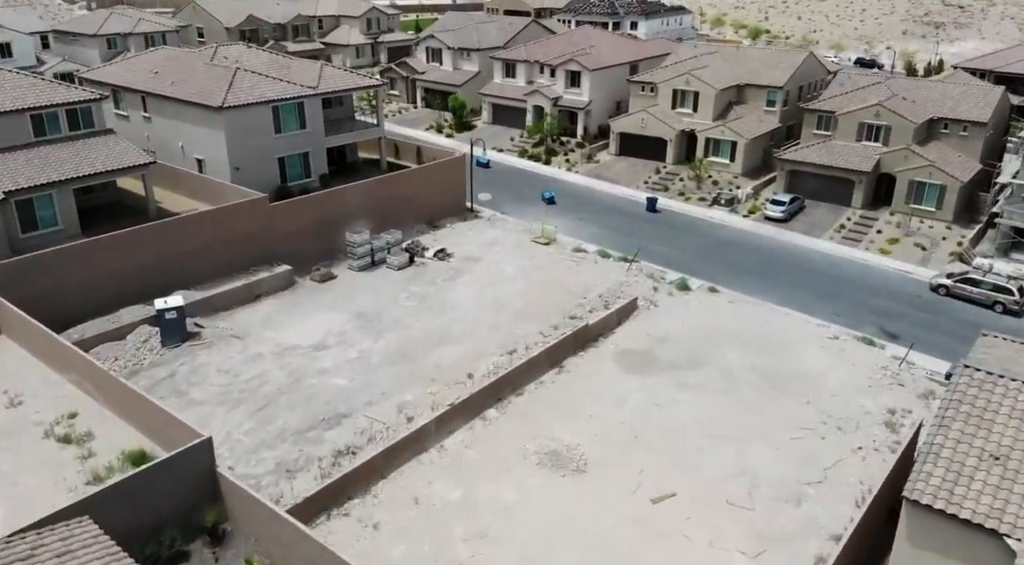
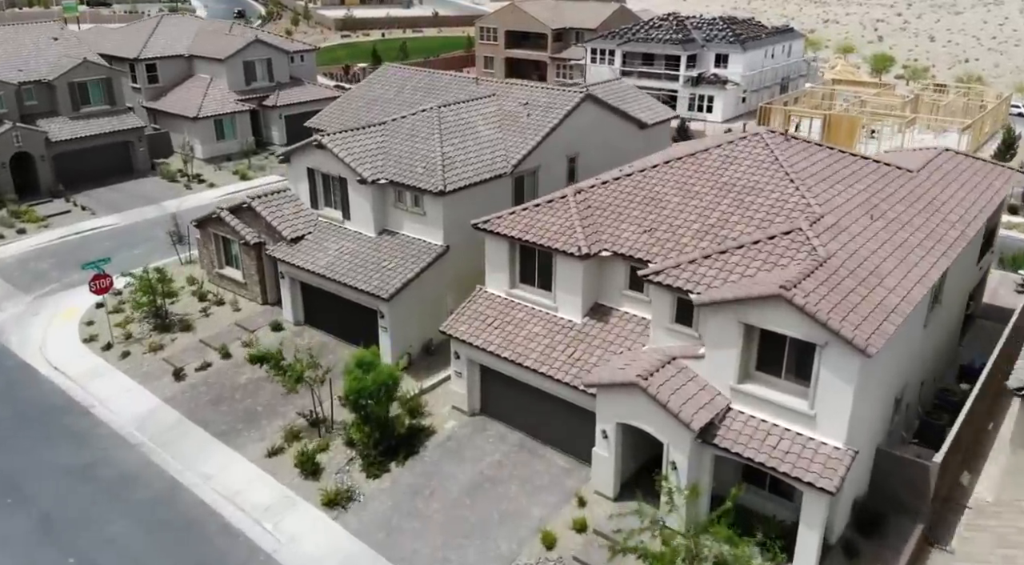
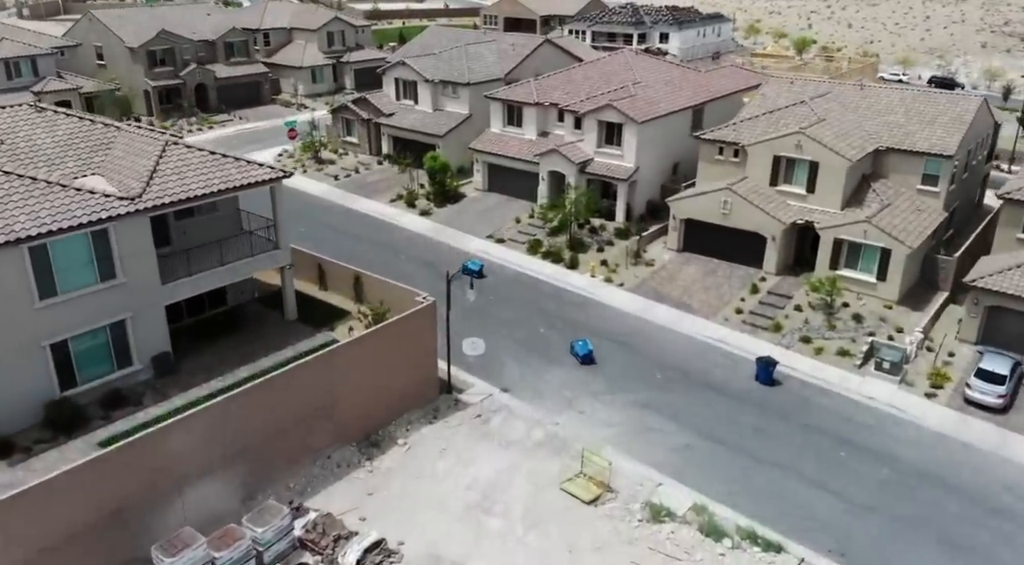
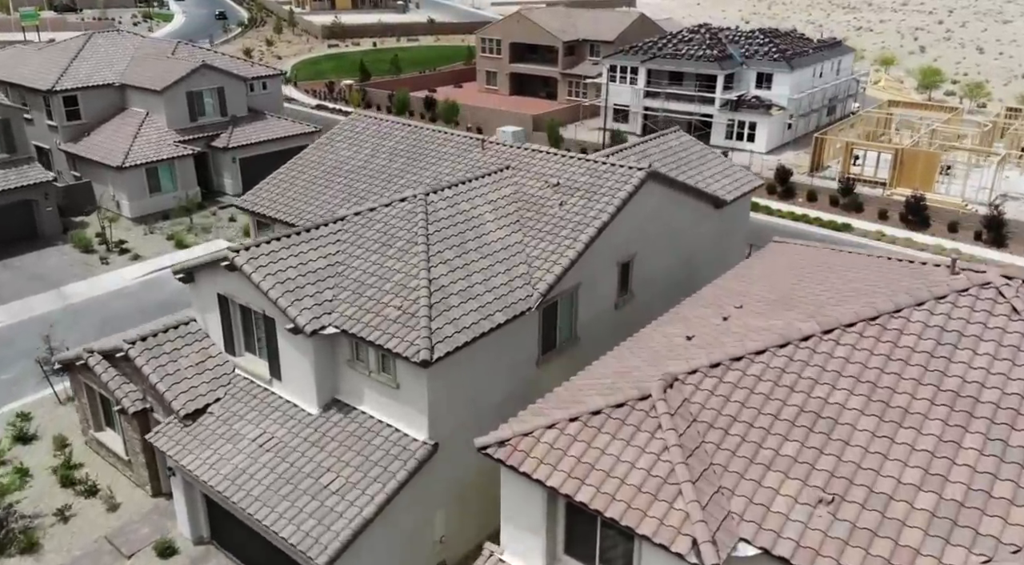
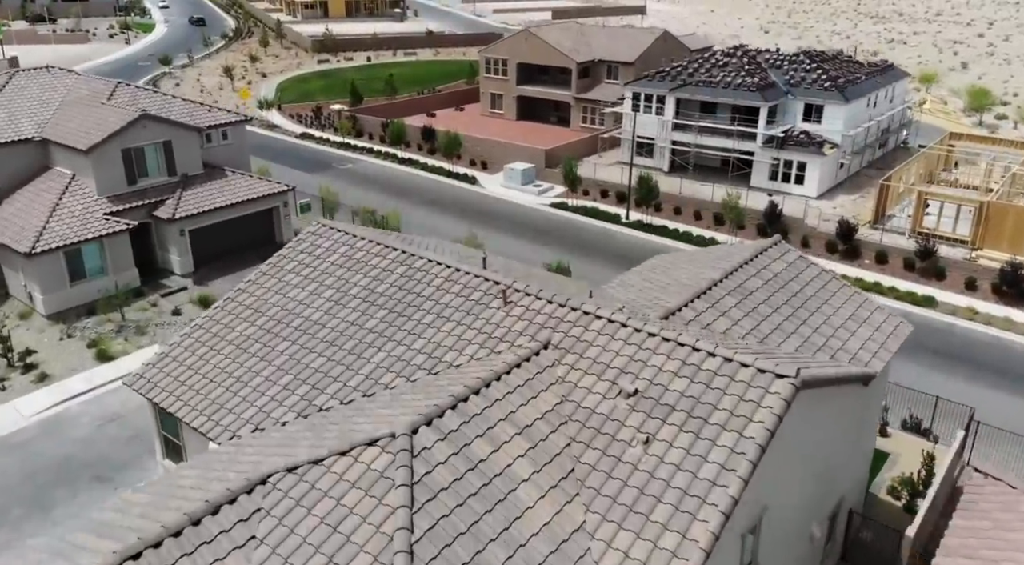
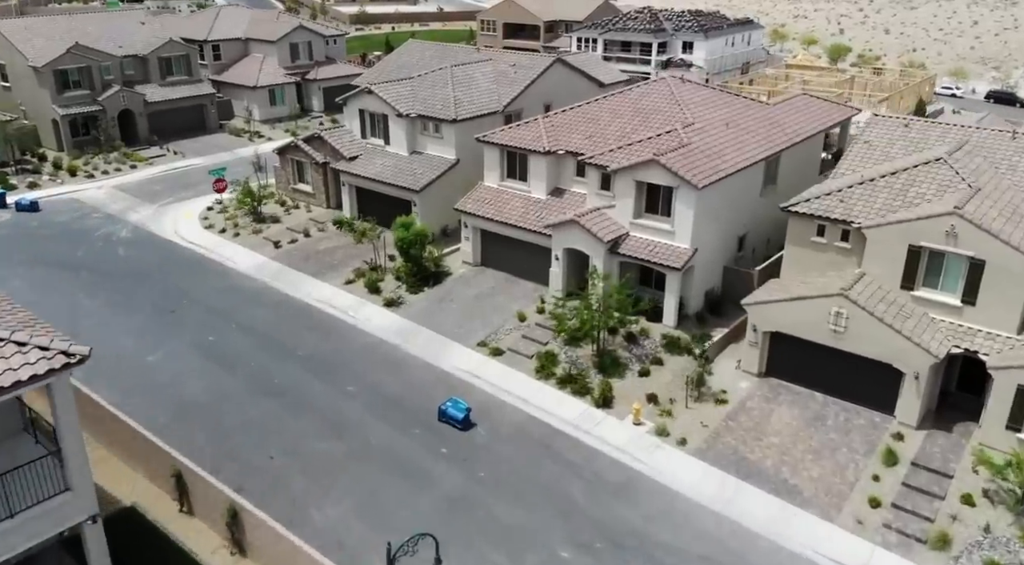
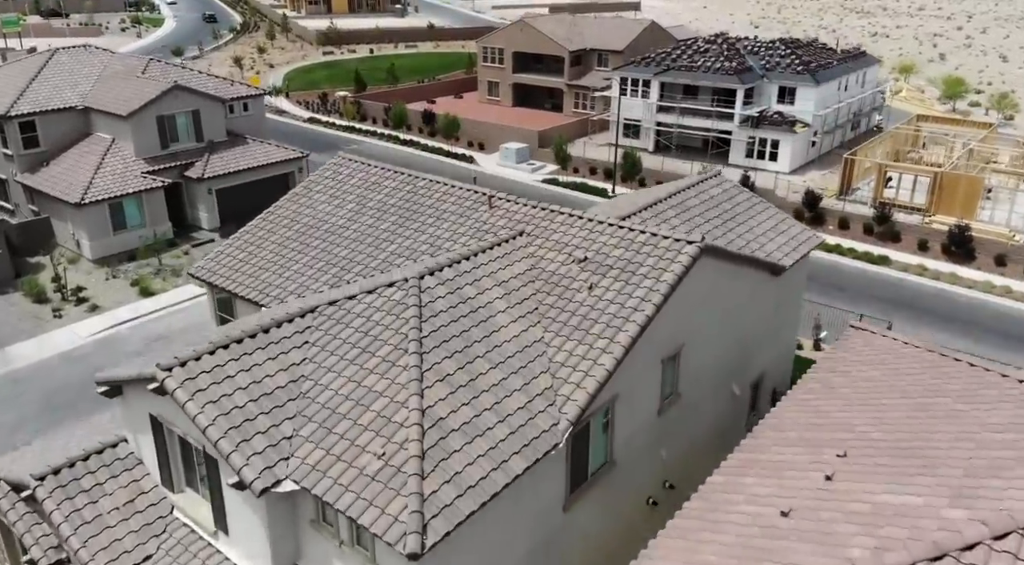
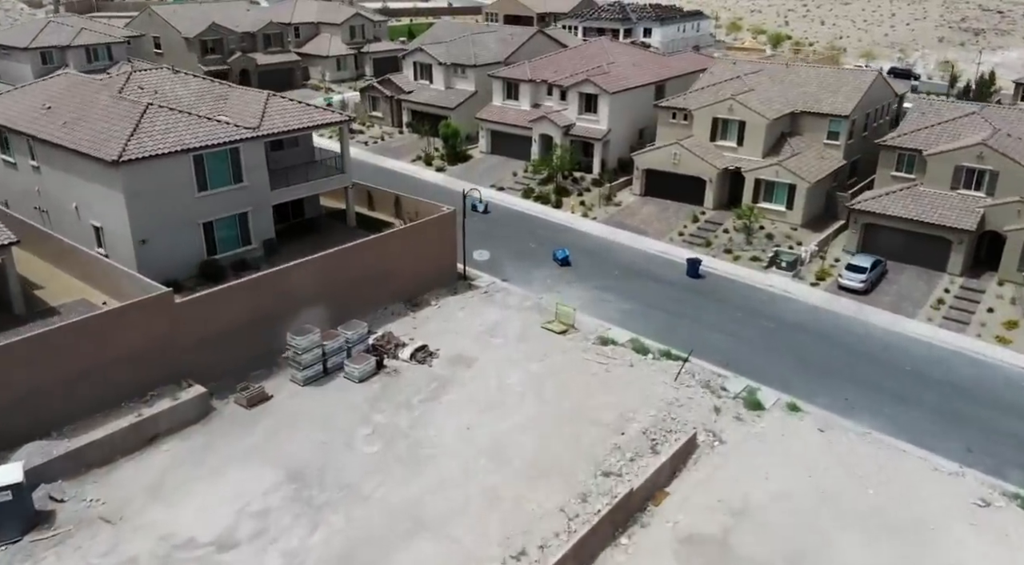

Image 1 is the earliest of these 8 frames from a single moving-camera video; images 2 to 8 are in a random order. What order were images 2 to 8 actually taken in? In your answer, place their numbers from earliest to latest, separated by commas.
8, 3, 6, 2, 4, 7, 5
